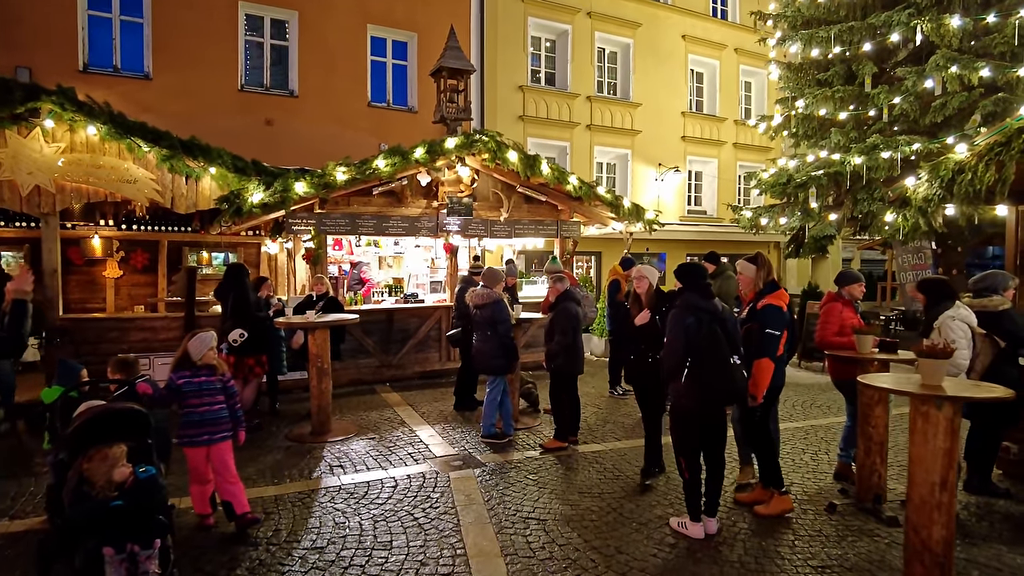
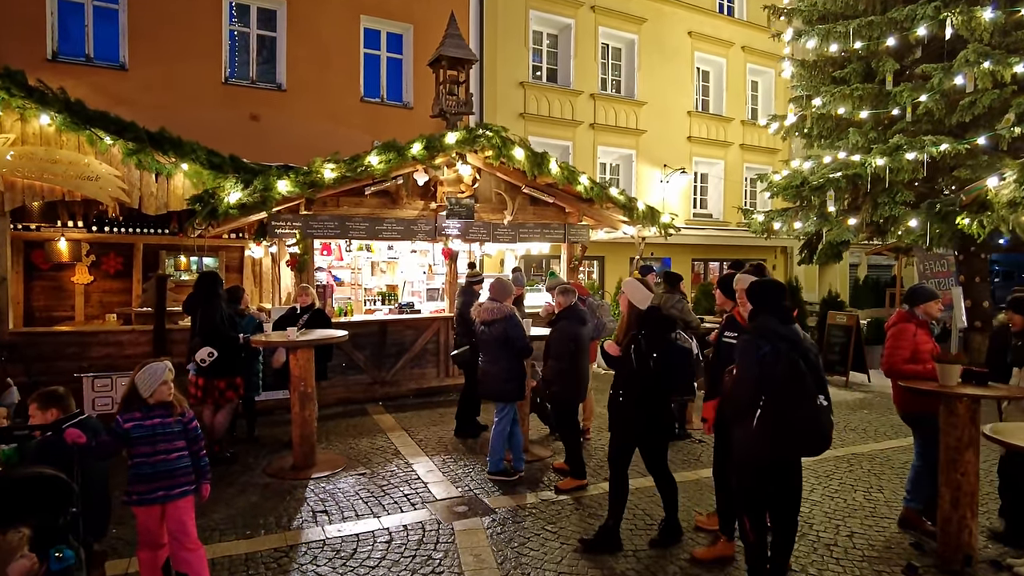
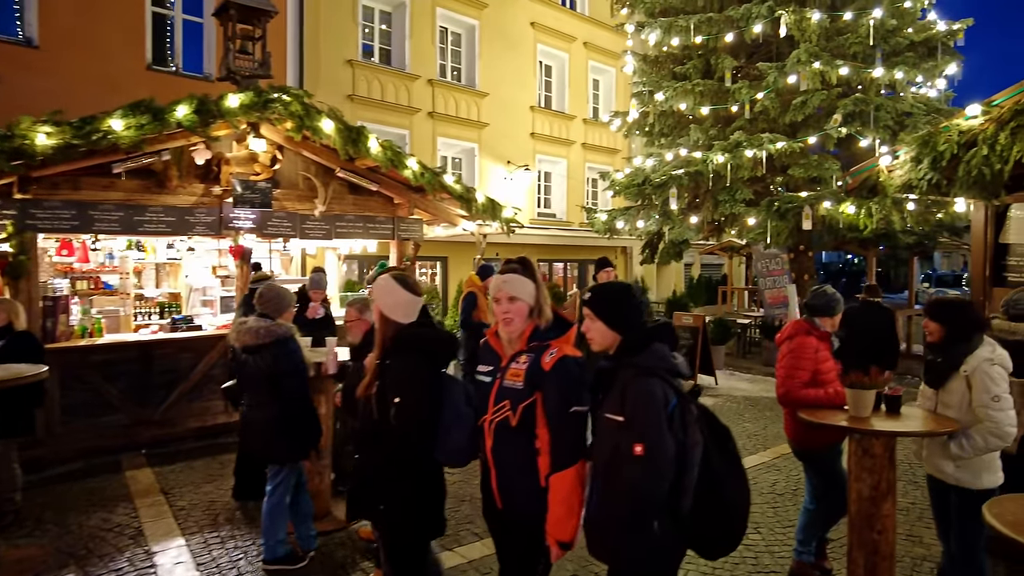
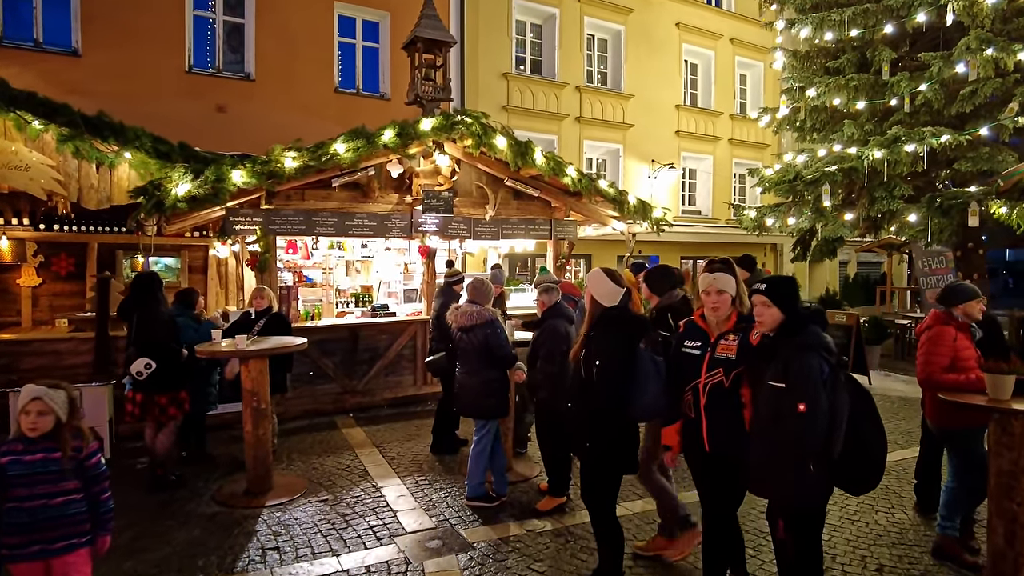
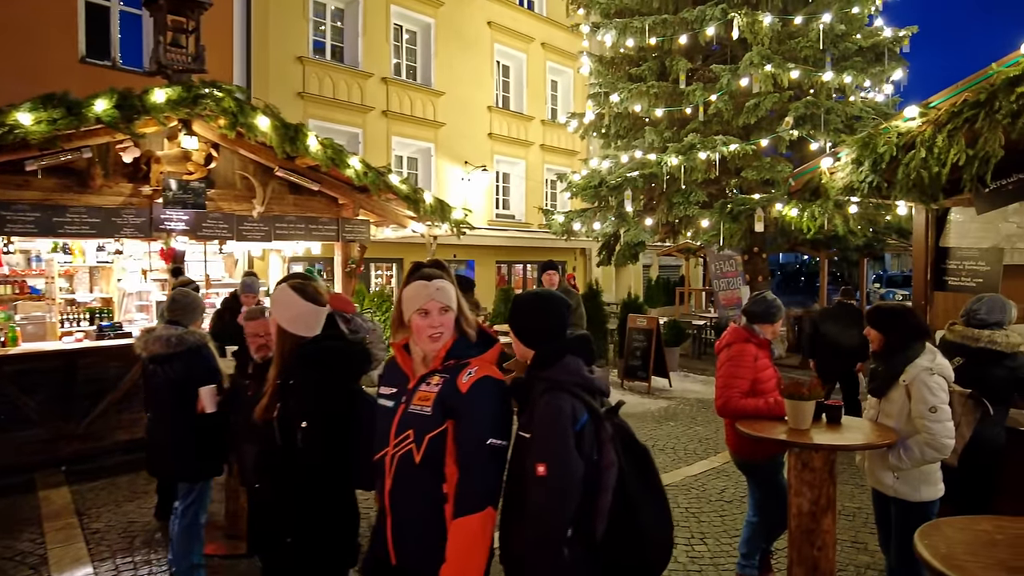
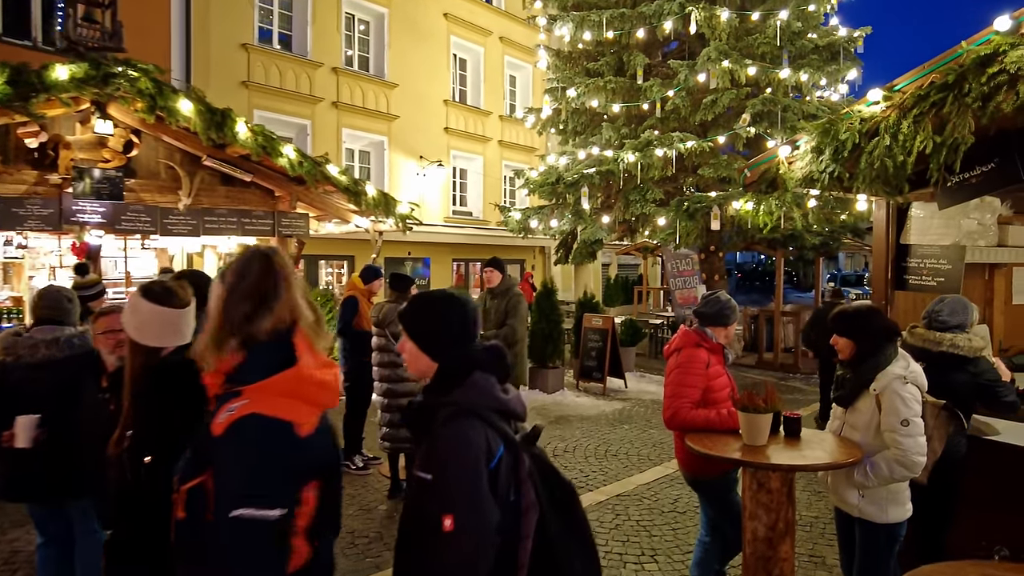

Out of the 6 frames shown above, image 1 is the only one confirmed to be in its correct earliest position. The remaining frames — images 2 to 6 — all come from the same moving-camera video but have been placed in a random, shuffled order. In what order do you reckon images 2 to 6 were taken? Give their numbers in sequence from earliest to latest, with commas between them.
2, 4, 3, 5, 6
